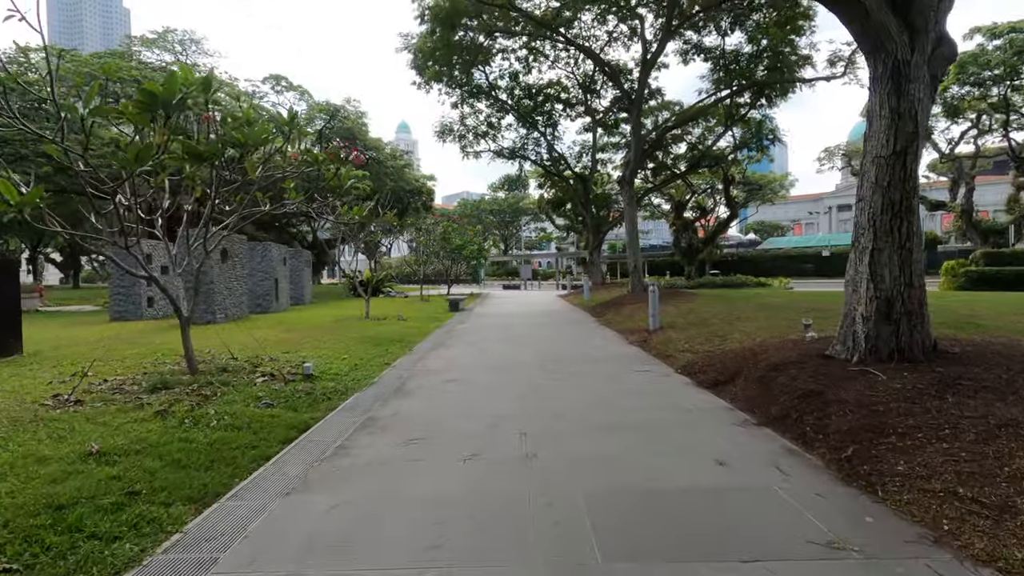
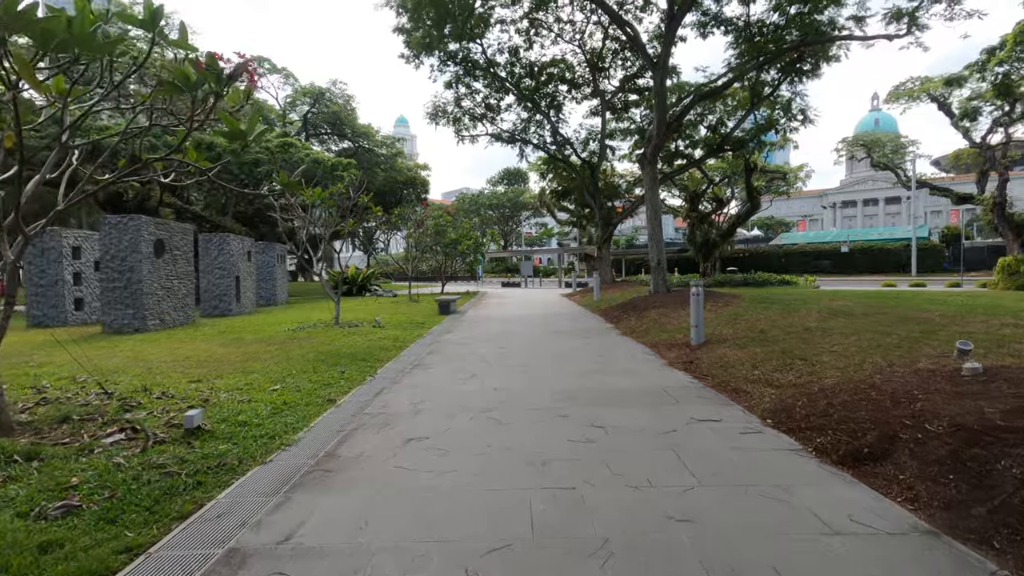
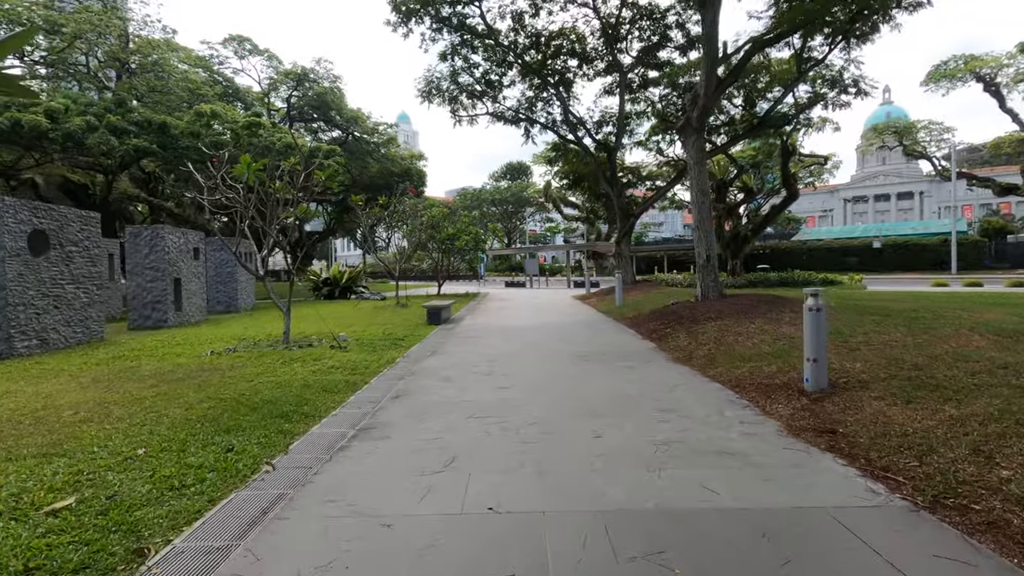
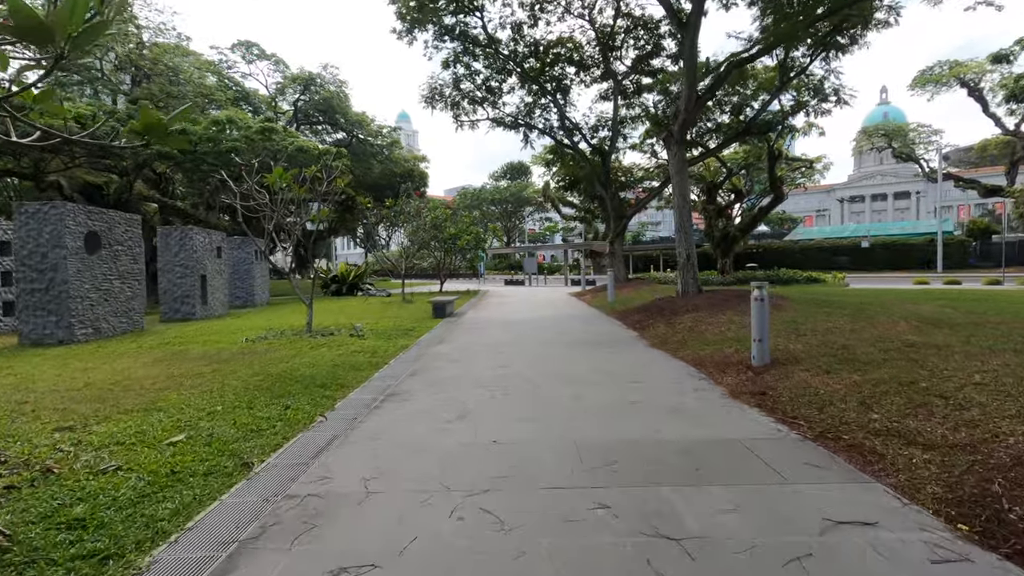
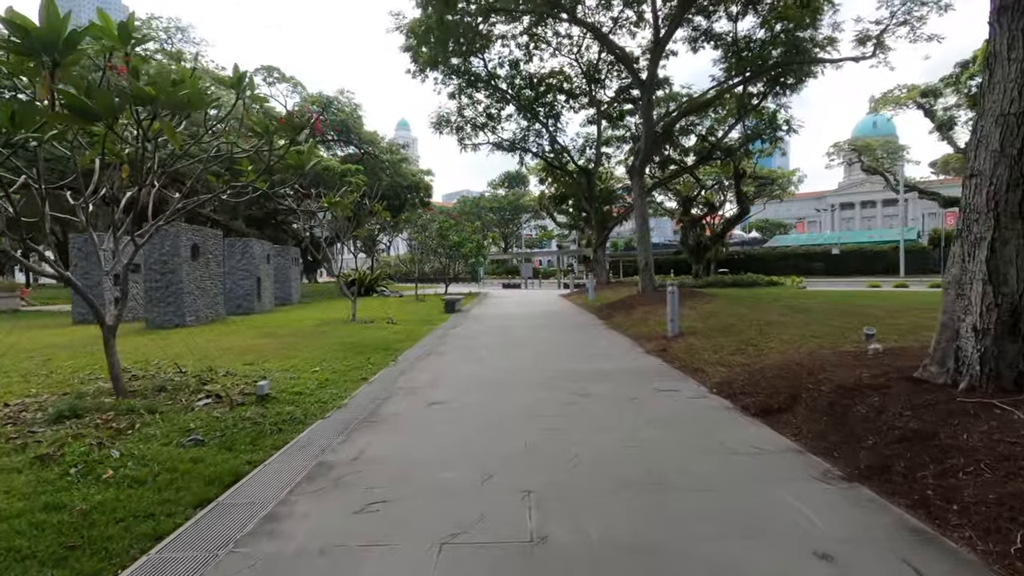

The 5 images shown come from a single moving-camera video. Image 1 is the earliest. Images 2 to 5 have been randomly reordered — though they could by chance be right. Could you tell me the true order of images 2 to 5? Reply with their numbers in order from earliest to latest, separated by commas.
5, 2, 4, 3
